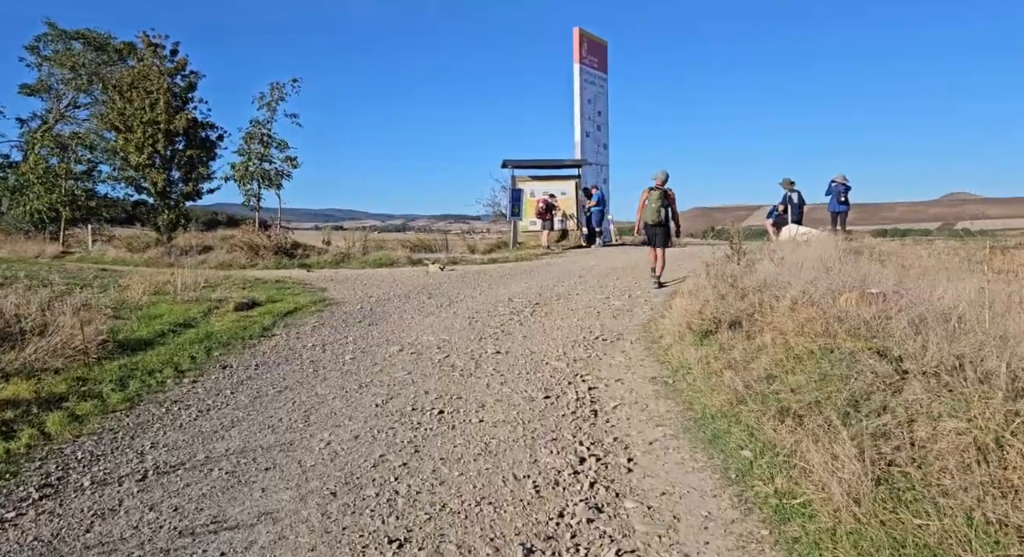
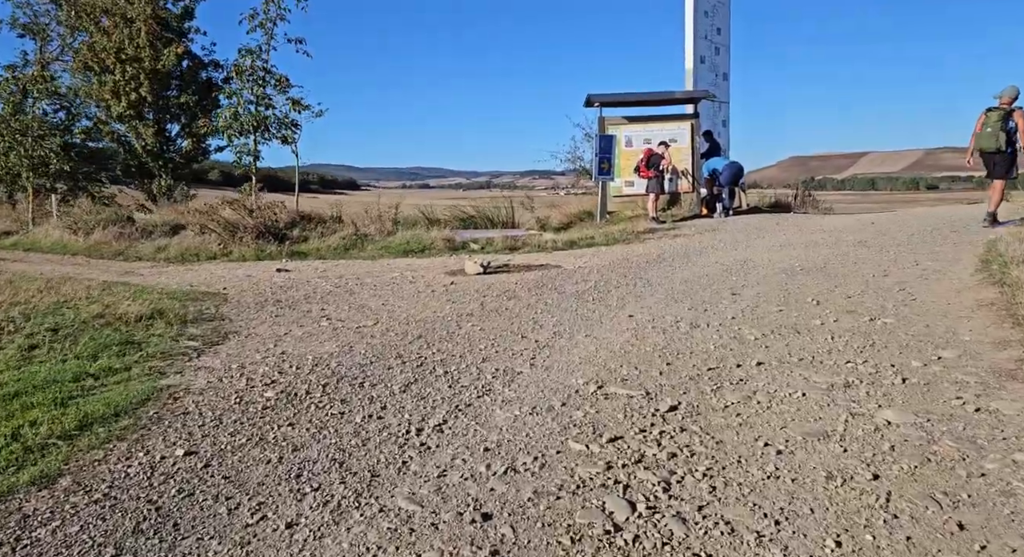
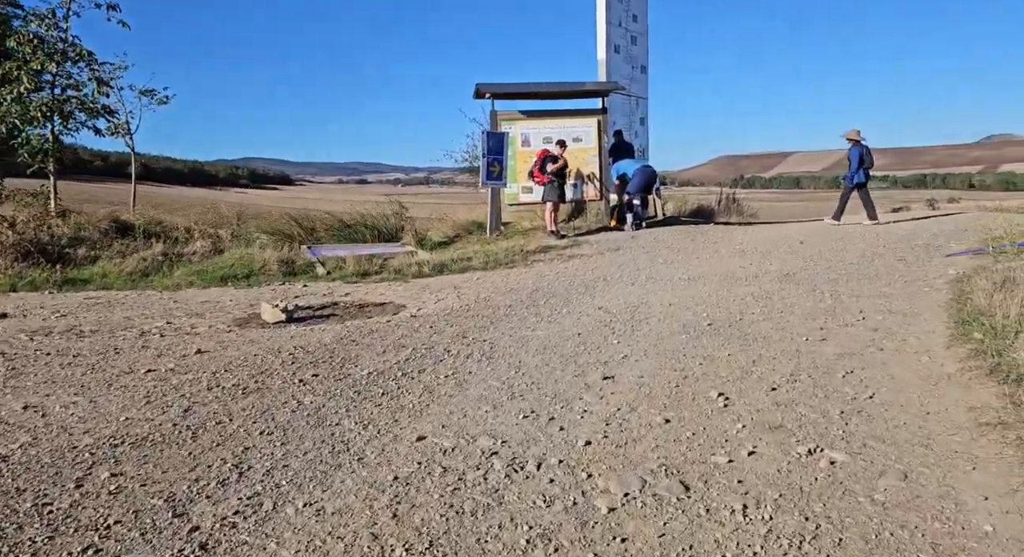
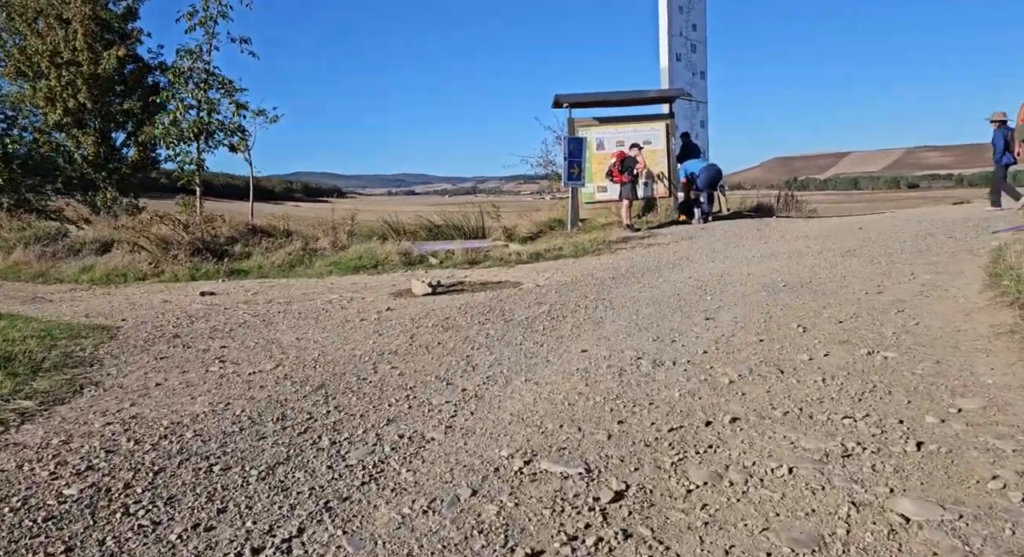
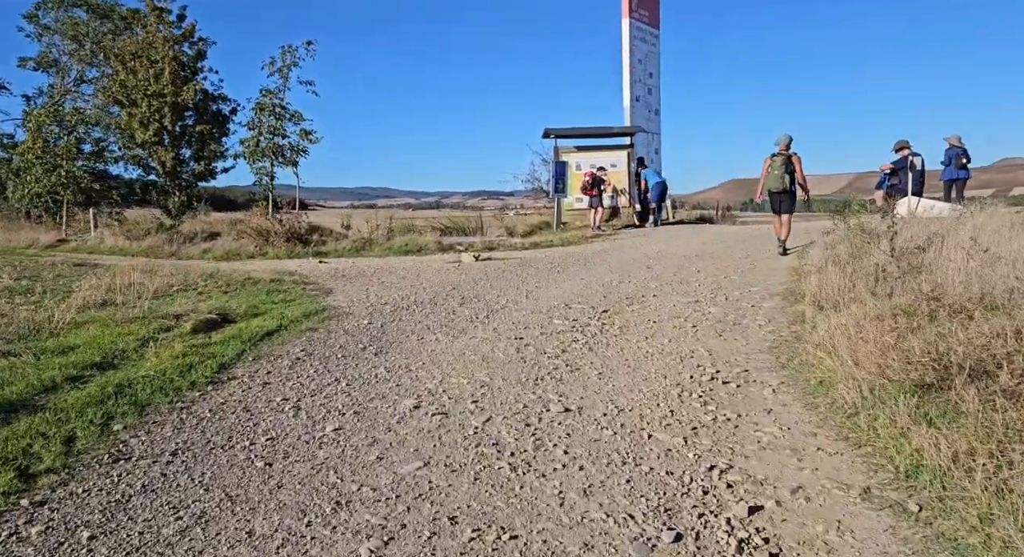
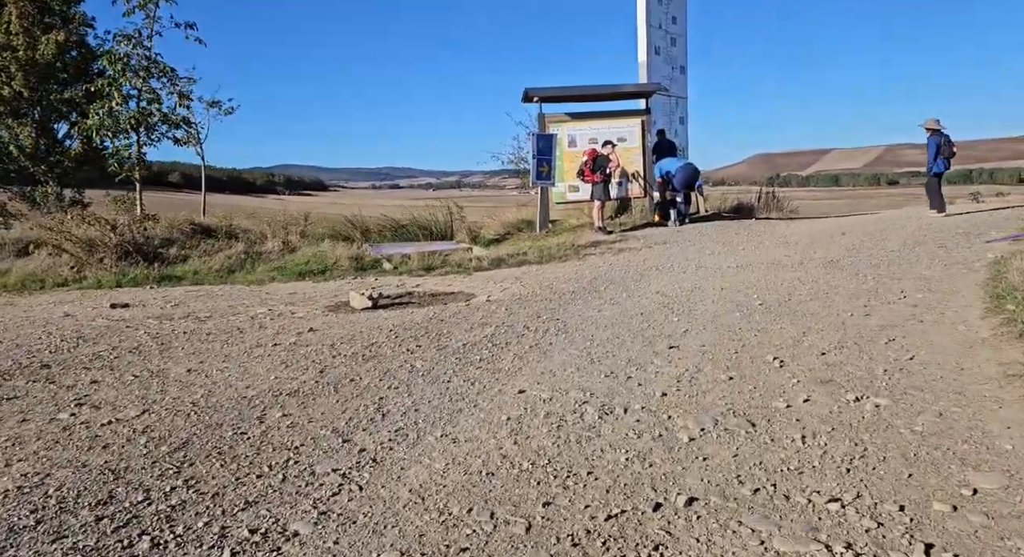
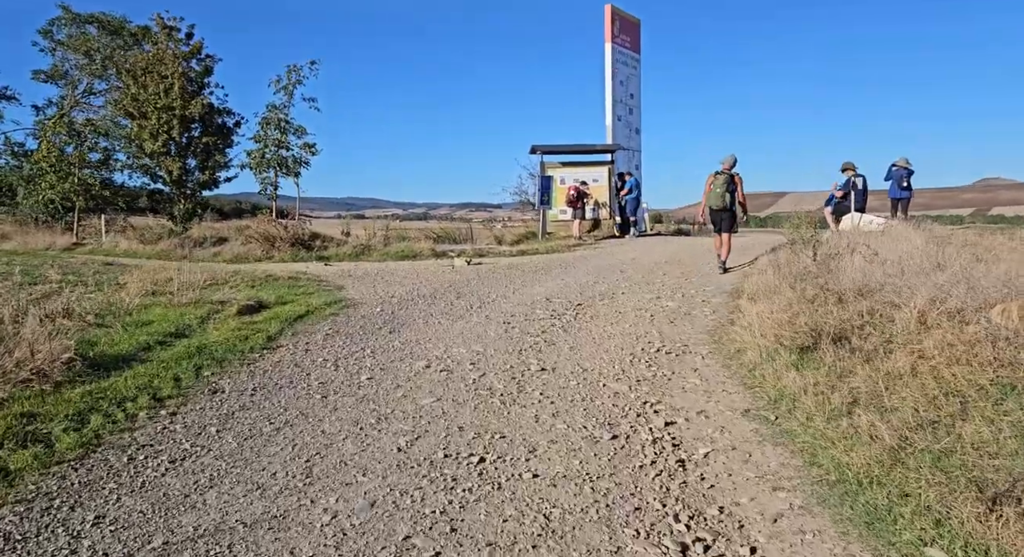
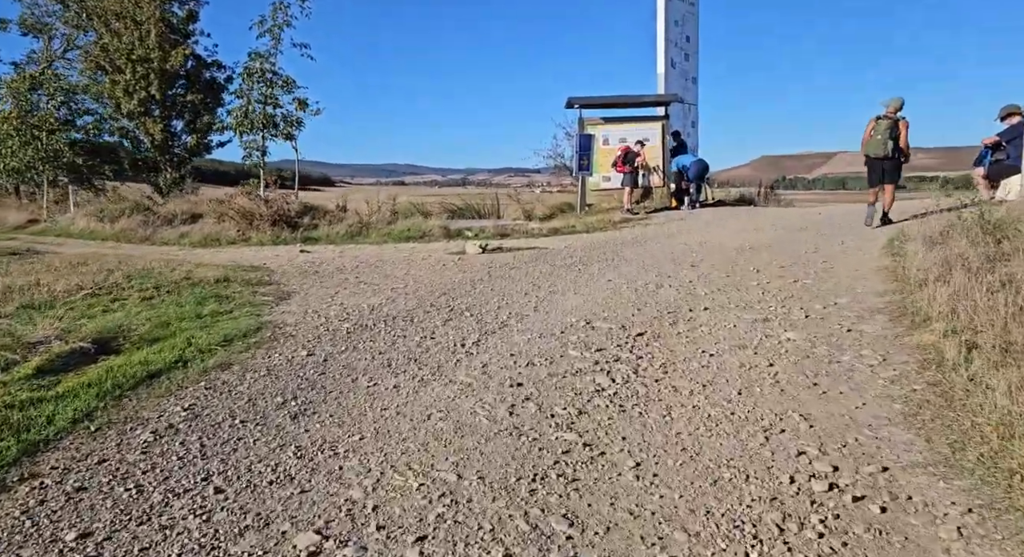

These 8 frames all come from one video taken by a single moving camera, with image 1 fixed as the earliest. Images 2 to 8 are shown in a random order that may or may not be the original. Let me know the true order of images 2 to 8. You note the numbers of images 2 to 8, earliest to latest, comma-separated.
7, 5, 8, 2, 4, 6, 3
